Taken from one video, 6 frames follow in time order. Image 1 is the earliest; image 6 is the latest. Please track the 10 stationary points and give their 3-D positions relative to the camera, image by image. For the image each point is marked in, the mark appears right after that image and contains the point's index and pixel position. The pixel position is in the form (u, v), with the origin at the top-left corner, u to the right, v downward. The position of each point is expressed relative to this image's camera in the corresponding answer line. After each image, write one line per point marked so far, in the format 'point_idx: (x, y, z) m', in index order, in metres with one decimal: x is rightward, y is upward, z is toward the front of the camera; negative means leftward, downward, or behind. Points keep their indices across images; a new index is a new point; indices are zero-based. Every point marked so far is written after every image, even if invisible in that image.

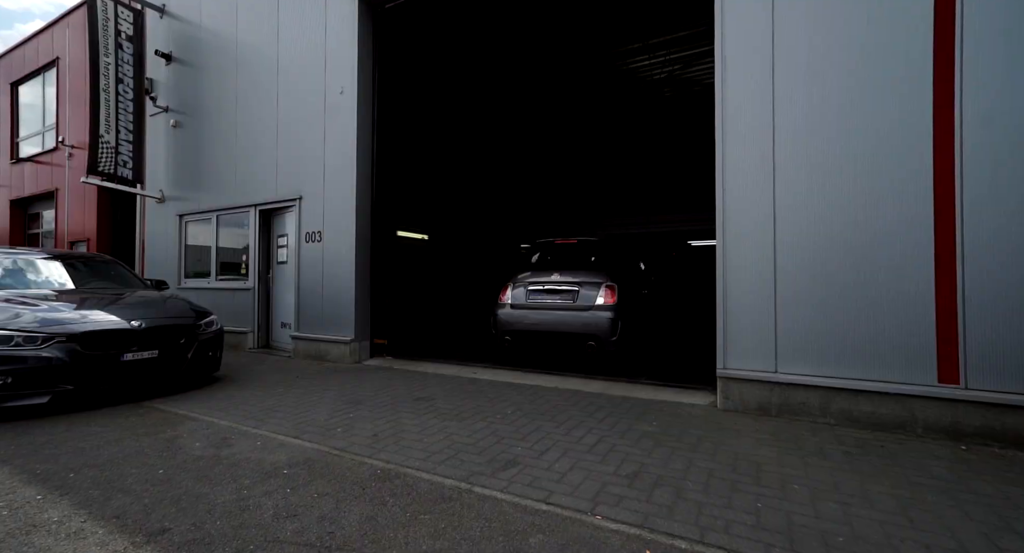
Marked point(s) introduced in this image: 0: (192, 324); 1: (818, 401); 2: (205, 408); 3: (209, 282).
0: (-3.3, -0.5, +4.7) m
1: (+2.5, -1.0, +3.8) m
2: (-2.7, -1.2, +4.1) m
3: (-5.6, -0.1, +8.5) m
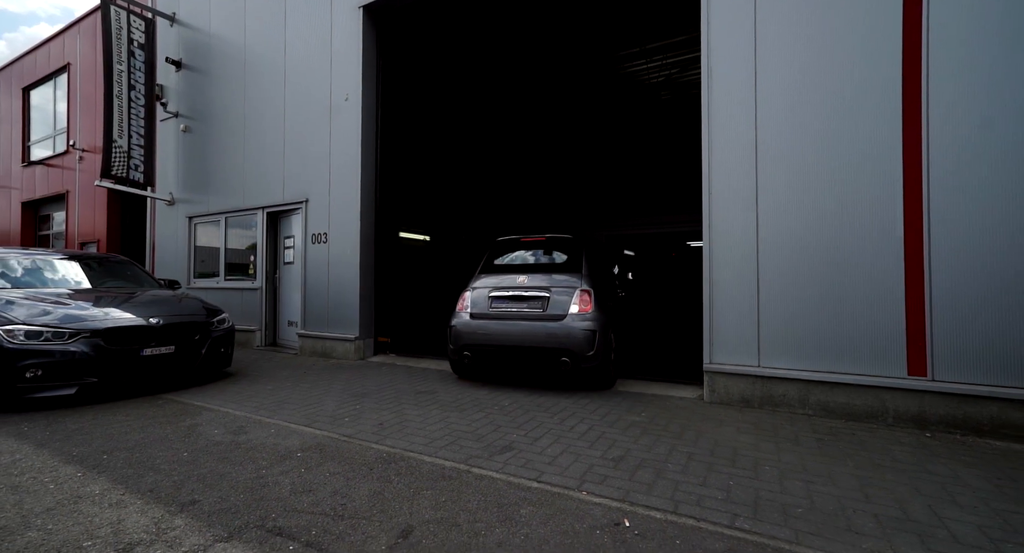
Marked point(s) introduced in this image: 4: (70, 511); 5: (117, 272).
0: (-3.3, -0.5, +5.0) m
1: (+2.5, -1.0, +4.1) m
2: (-2.7, -1.2, +4.3) m
3: (-5.6, -0.1, +8.8) m
4: (-2.1, -1.1, +2.2) m
5: (-5.4, +0.1, +6.2) m
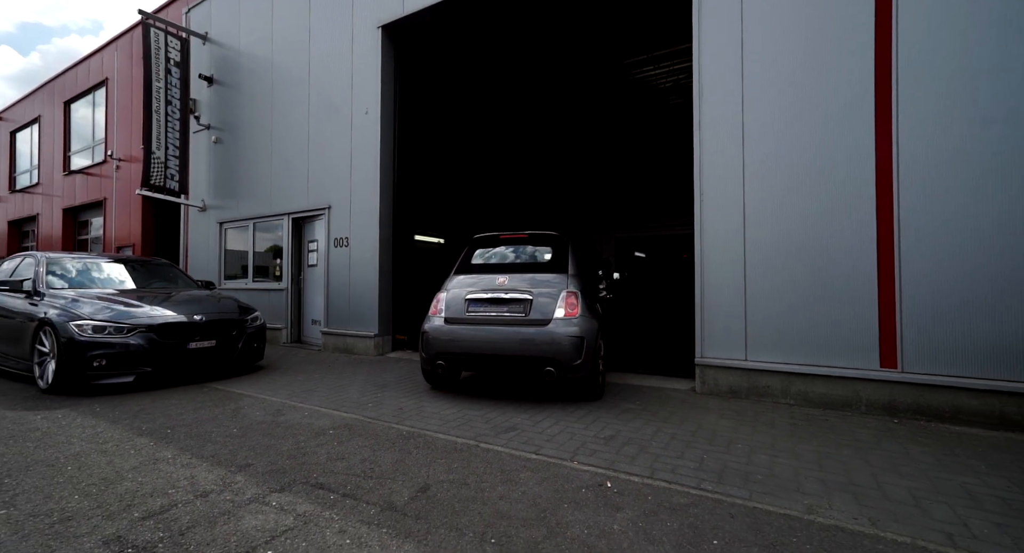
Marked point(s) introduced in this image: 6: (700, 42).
0: (-3.2, -0.5, +5.5) m
1: (+2.6, -1.0, +4.4) m
2: (-2.7, -1.2, +4.8) m
3: (-5.4, -0.1, +9.4) m
4: (-2.1, -1.1, +2.7) m
5: (-5.2, 0.0, +6.8) m
6: (+2.0, +2.6, +5.0) m
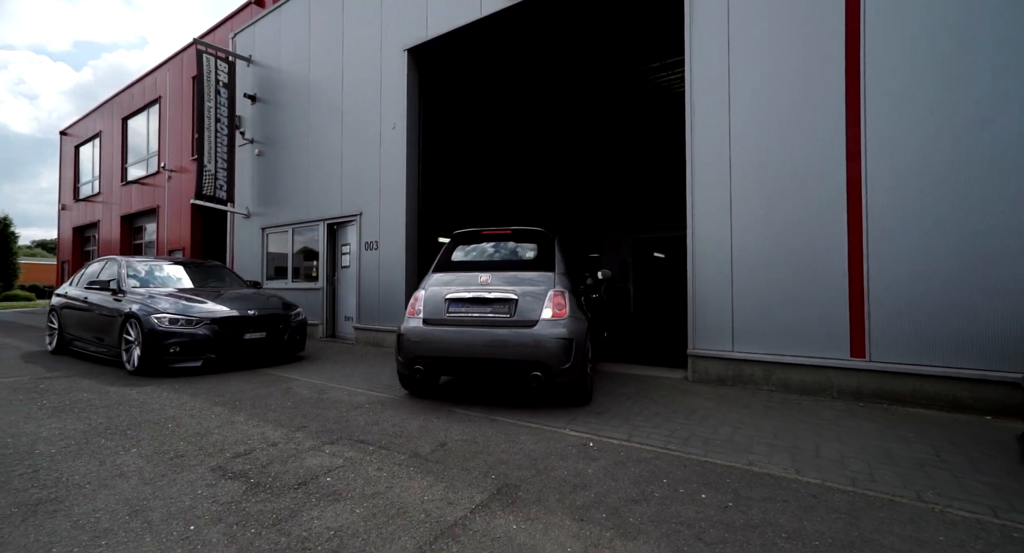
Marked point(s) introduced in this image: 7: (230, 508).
0: (-3.1, -0.5, +6.3) m
1: (+2.7, -1.0, +4.9) m
2: (-2.5, -1.2, +5.6) m
3: (-5.1, -0.1, +10.3) m
4: (-2.1, -1.1, +3.4) m
5: (-5.0, 0.0, +7.7) m
6: (+2.2, +2.6, +5.5) m
7: (-1.4, -1.1, +2.2) m
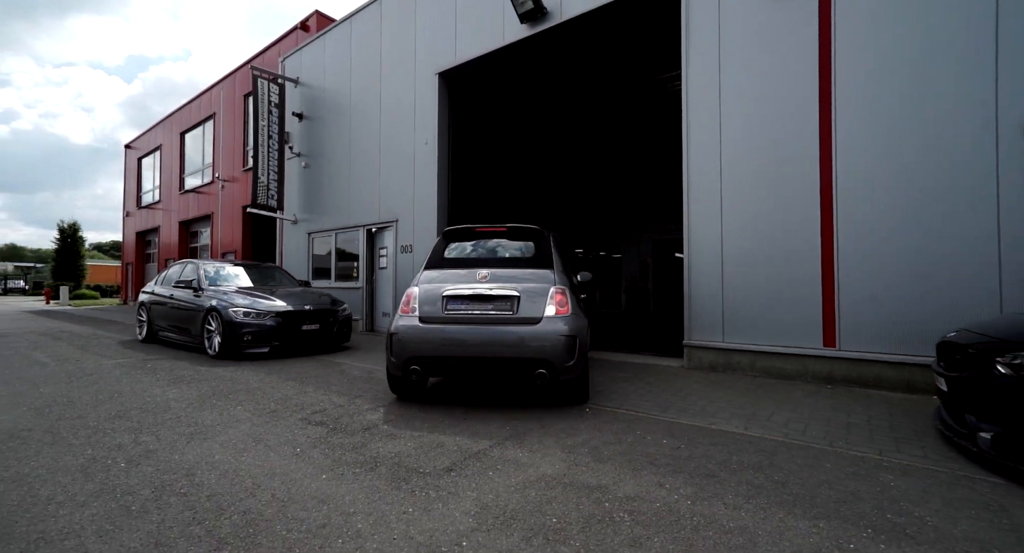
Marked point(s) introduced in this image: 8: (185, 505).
0: (-2.8, -0.5, +7.3) m
1: (+2.9, -1.0, +5.6) m
2: (-2.3, -1.2, +6.6) m
3: (-4.5, -0.1, +11.4) m
4: (-2.0, -1.1, +4.4) m
5: (-4.6, 0.0, +8.8) m
6: (+2.4, +2.6, +6.2) m
7: (-1.3, -1.1, +3.1) m
8: (-1.6, -1.1, +2.2) m
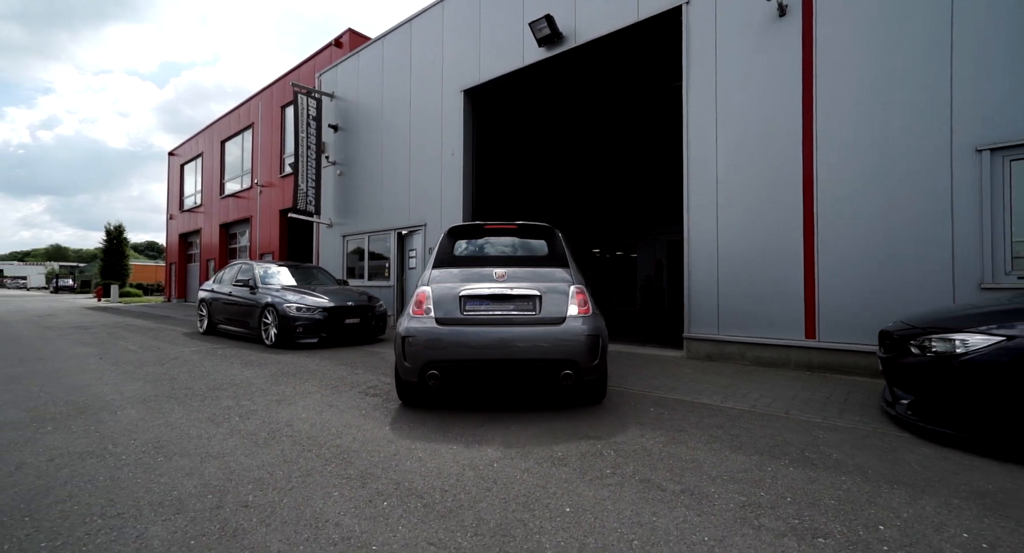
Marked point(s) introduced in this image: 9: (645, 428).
0: (-2.5, -0.5, +8.2) m
1: (+3.1, -1.0, +6.2) m
2: (-2.0, -1.2, +7.5) m
3: (-4.1, -0.1, +12.4) m
4: (-1.8, -1.1, +5.2) m
5: (-4.2, 0.0, +9.8) m
6: (+2.7, +2.6, +6.9) m
7: (-1.2, -1.1, +4.0) m
8: (-1.4, -1.1, +3.0) m
9: (+1.0, -1.1, +3.4) m
